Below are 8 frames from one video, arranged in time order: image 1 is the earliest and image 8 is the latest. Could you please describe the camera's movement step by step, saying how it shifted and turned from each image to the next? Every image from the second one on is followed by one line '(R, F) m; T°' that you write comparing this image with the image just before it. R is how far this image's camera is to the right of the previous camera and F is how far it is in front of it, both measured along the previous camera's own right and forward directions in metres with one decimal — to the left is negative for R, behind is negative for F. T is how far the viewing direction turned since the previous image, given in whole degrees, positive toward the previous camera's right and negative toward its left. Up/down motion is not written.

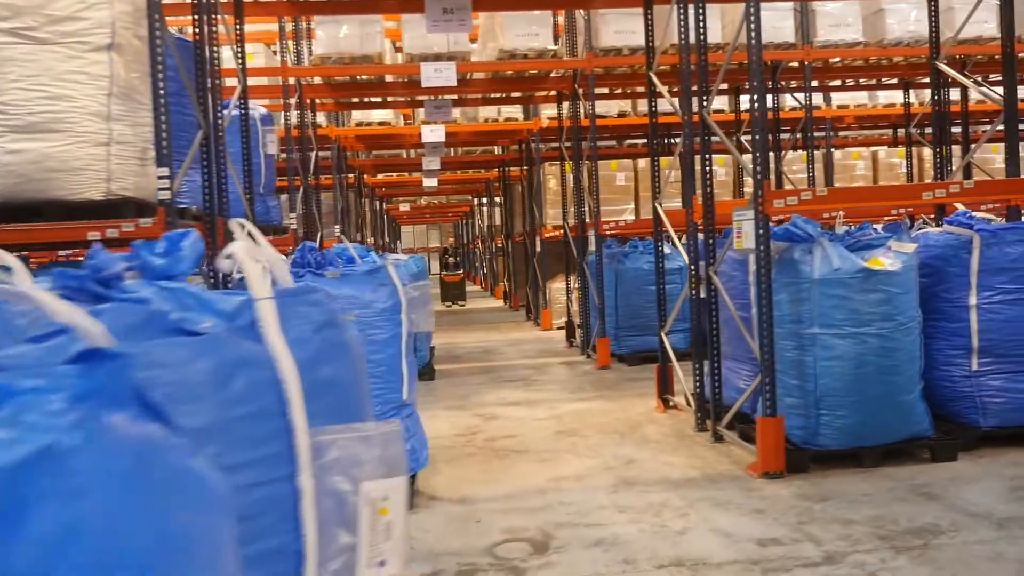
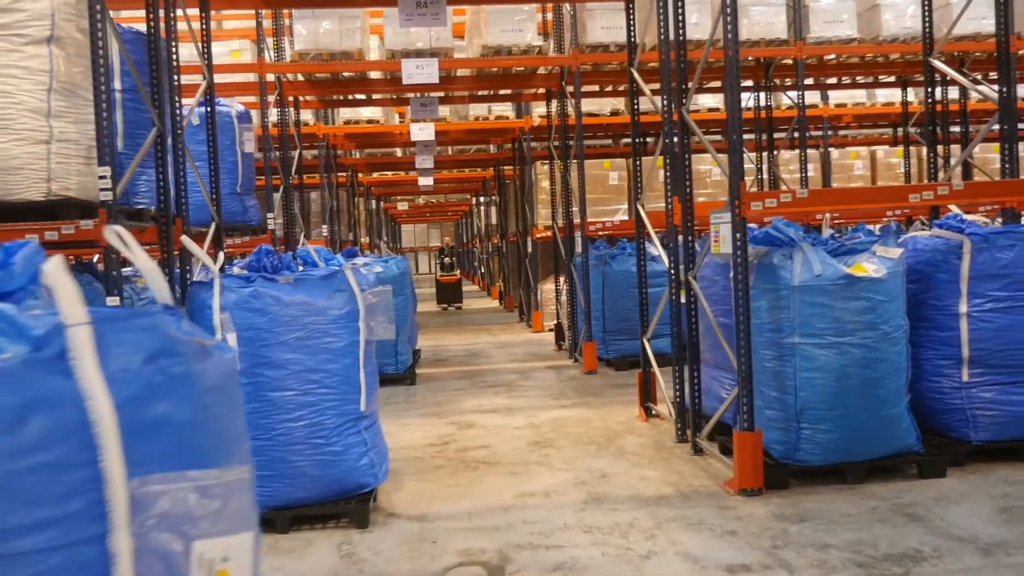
(+0.2, +0.2) m; 0°
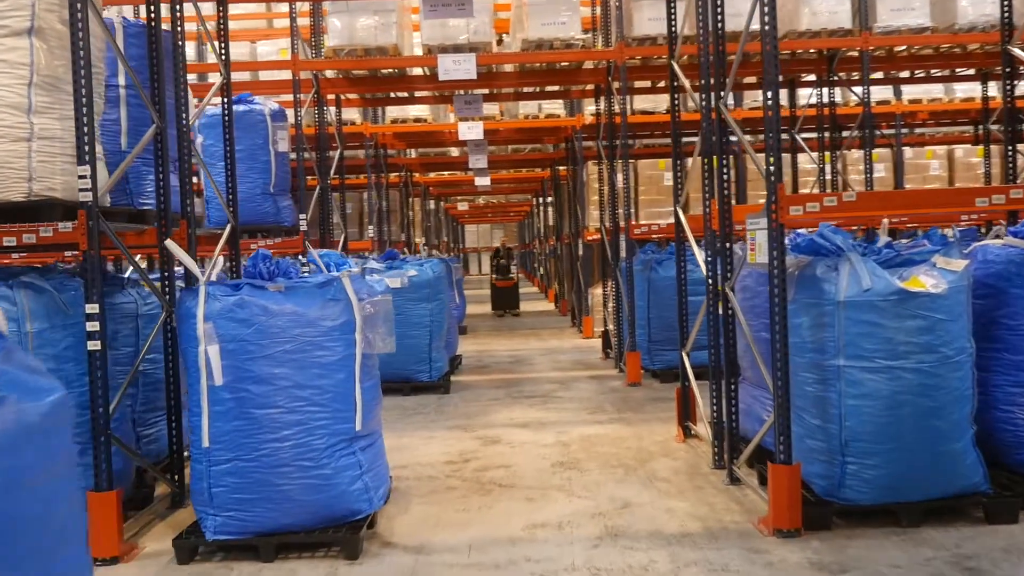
(+0.2, +0.4) m; -4°
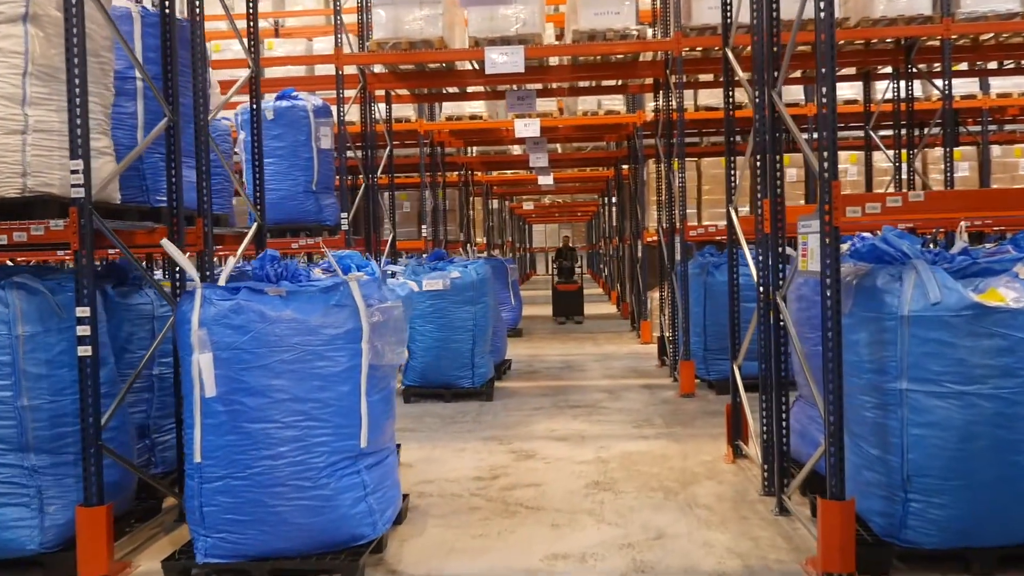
(+0.2, +0.3) m; -5°
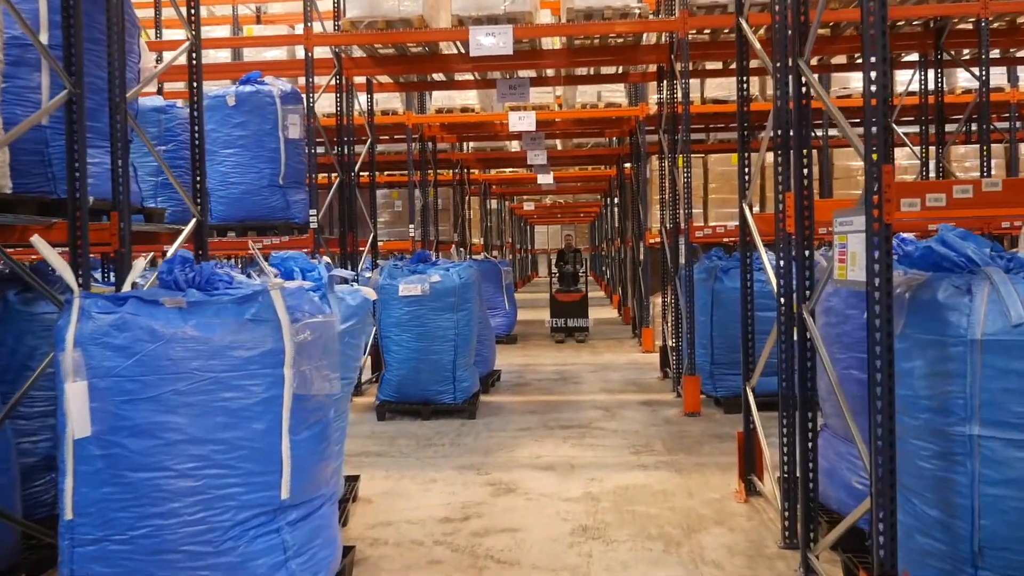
(+0.1, +0.7) m; 0°
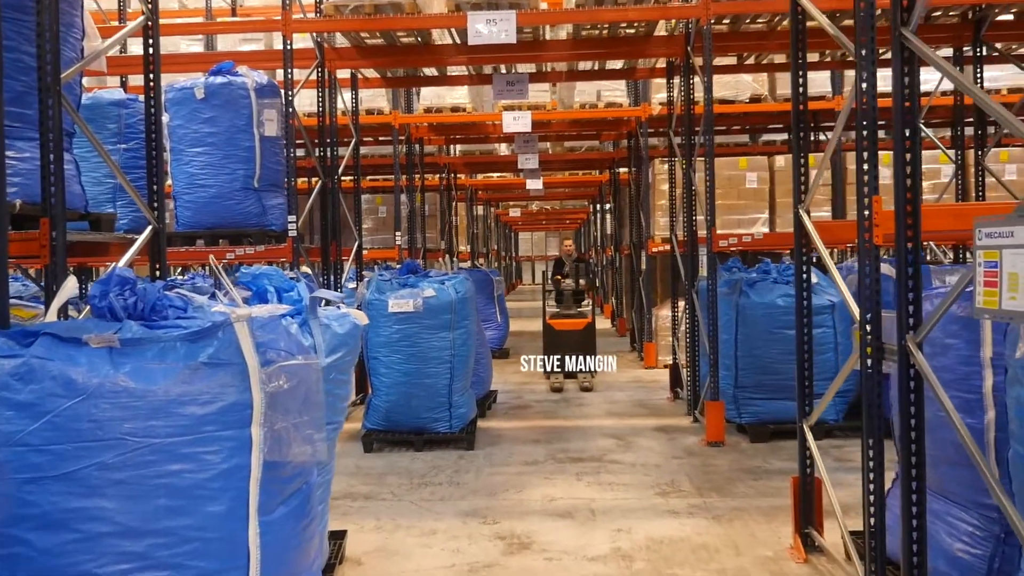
(-0.1, +0.6) m; +1°
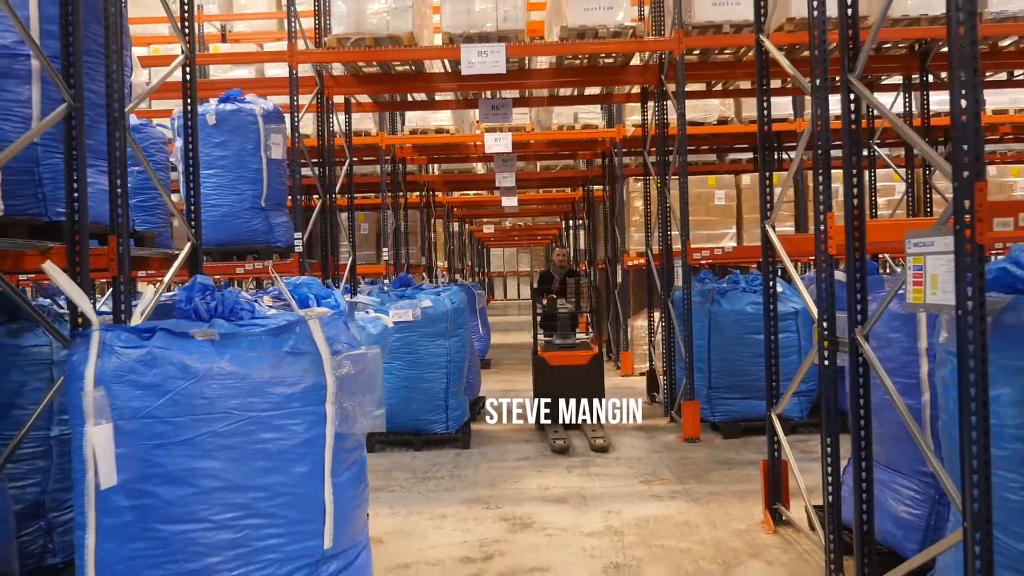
(-0.2, -0.5) m; +2°
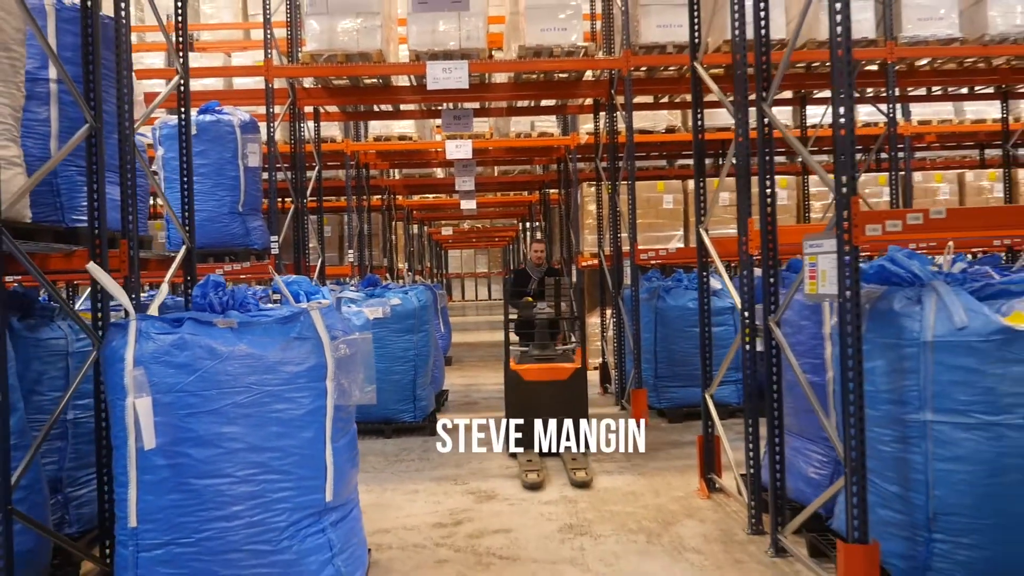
(0.0, -0.5) m; +3°
